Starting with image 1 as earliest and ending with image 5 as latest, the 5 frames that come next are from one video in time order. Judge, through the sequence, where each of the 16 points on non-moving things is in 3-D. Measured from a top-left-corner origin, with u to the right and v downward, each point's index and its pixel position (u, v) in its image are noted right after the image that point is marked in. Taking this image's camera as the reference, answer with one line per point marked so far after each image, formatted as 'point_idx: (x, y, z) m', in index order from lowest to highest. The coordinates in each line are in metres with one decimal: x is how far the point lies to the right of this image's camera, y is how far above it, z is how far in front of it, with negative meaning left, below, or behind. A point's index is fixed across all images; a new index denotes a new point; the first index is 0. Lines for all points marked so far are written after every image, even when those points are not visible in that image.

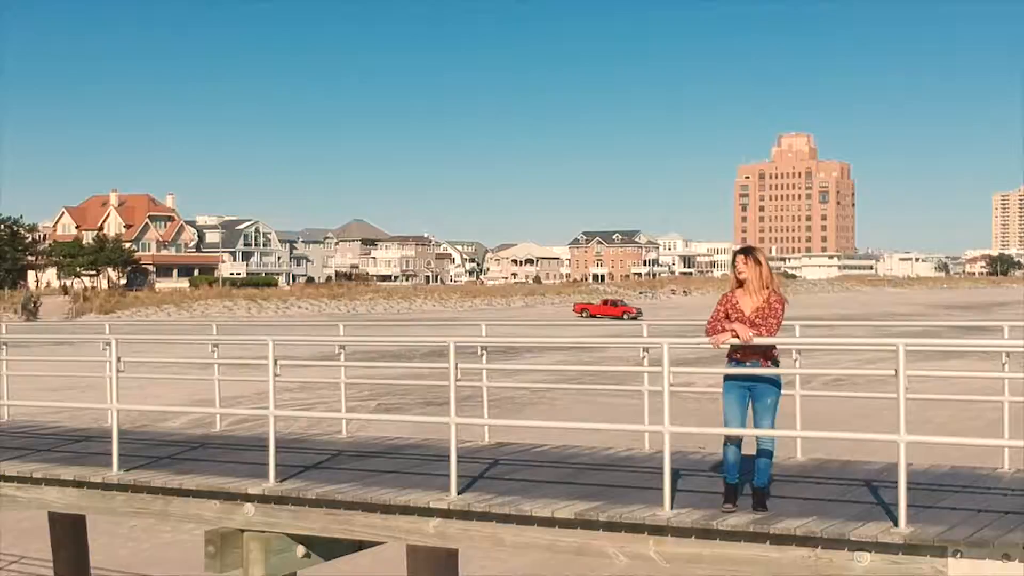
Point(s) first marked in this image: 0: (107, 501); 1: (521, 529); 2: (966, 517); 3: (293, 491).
0: (-2.3, -1.2, +5.8) m
1: (0.0, -1.2, +5.0) m
2: (+2.0, -1.0, +4.7) m
3: (-1.1, -1.1, +5.4) m
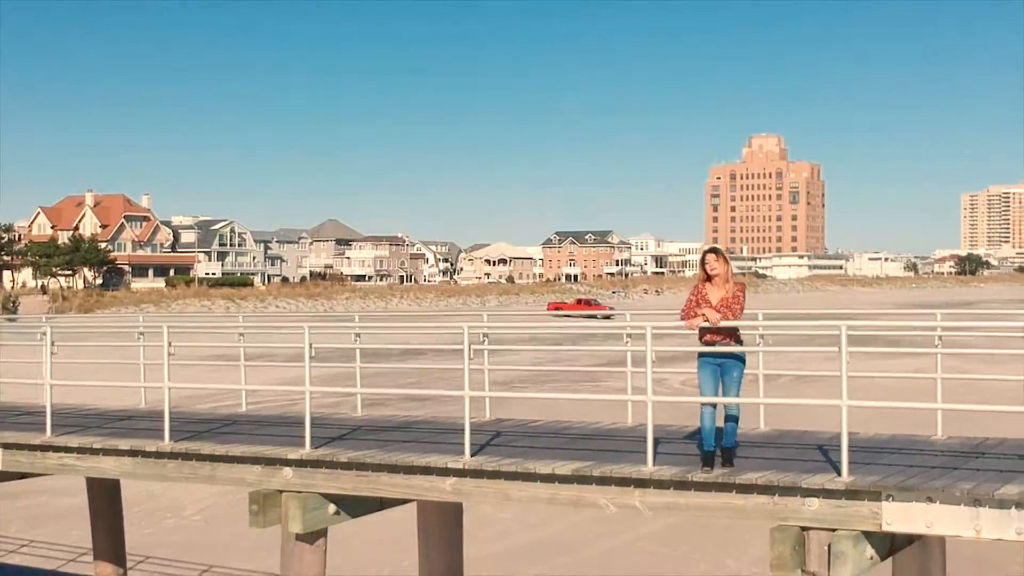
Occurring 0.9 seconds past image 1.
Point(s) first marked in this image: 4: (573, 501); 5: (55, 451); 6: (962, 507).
0: (-2.3, -1.2, +6.7) m
1: (+0.1, -1.1, +5.9) m
2: (+2.1, -1.0, +5.6) m
3: (-1.1, -1.0, +6.2) m
4: (+0.3, -1.2, +5.8) m
5: (-3.0, -1.1, +6.9) m
6: (+2.2, -1.1, +5.2) m
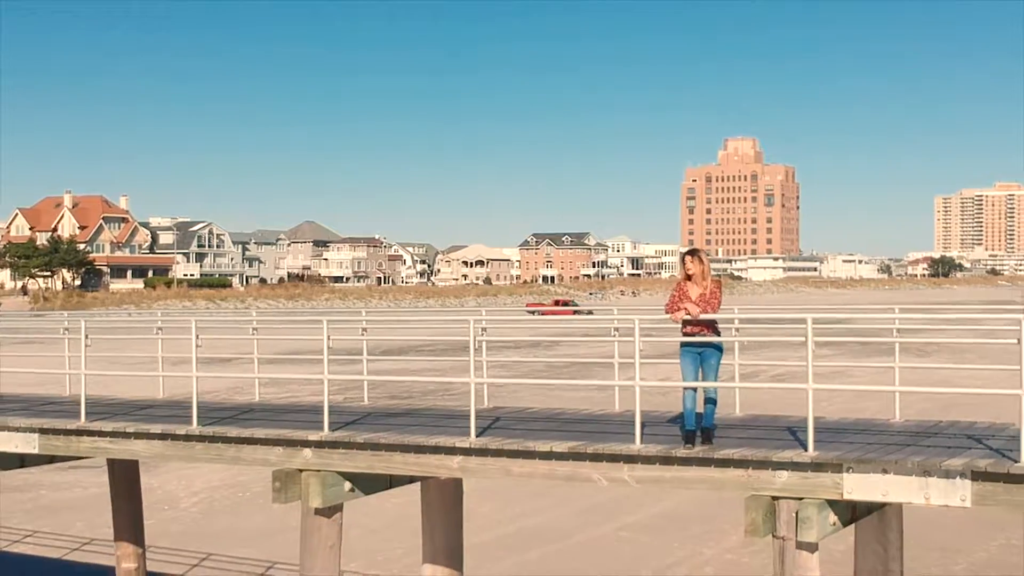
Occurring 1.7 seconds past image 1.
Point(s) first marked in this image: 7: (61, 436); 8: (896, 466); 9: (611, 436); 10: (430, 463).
0: (-2.3, -1.1, +7.3) m
1: (+0.1, -1.1, +6.5) m
2: (+2.1, -1.0, +6.3) m
3: (-1.1, -1.0, +6.9) m
4: (+0.4, -1.2, +6.5) m
5: (-3.1, -1.1, +7.5) m
6: (+2.3, -1.1, +5.9) m
7: (-3.3, -1.1, +7.6) m
8: (+2.2, -1.0, +5.9) m
9: (+0.7, -1.0, +6.9) m
10: (-0.5, -1.1, +6.8) m
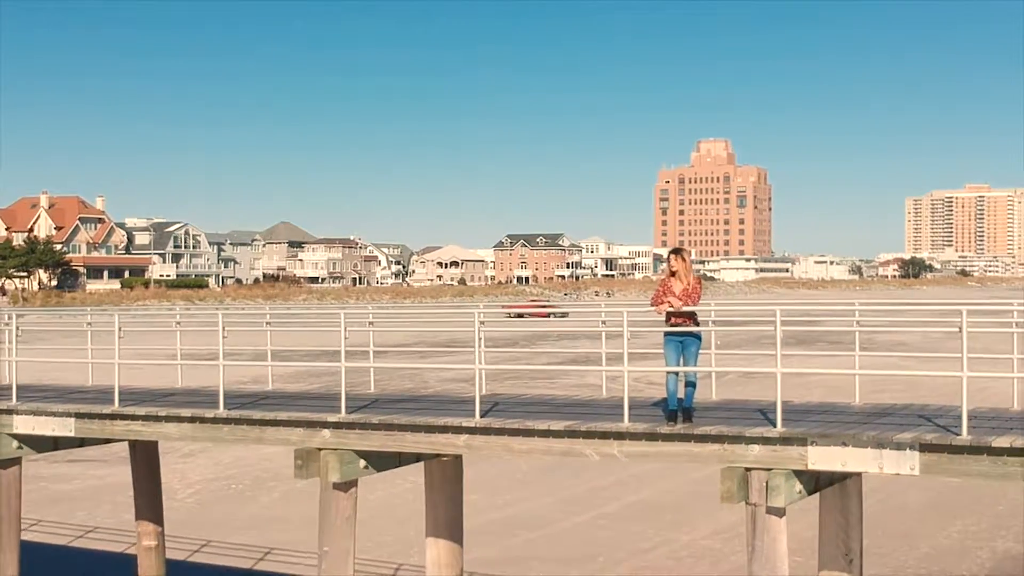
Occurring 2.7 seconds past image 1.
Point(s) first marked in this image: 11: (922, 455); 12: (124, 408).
0: (-2.3, -1.1, +7.9) m
1: (+0.1, -1.1, +7.3) m
2: (+2.1, -0.9, +7.1) m
3: (-1.1, -1.0, +7.6) m
4: (+0.4, -1.1, +7.2) m
5: (-3.1, -1.0, +8.2) m
6: (+2.3, -1.0, +6.7) m
7: (-3.3, -1.0, +8.3) m
8: (+2.2, -1.0, +6.7) m
9: (+0.7, -0.9, +7.6) m
10: (-0.5, -1.1, +7.5) m
11: (+2.6, -1.1, +6.6) m
12: (-3.1, -1.0, +8.3) m
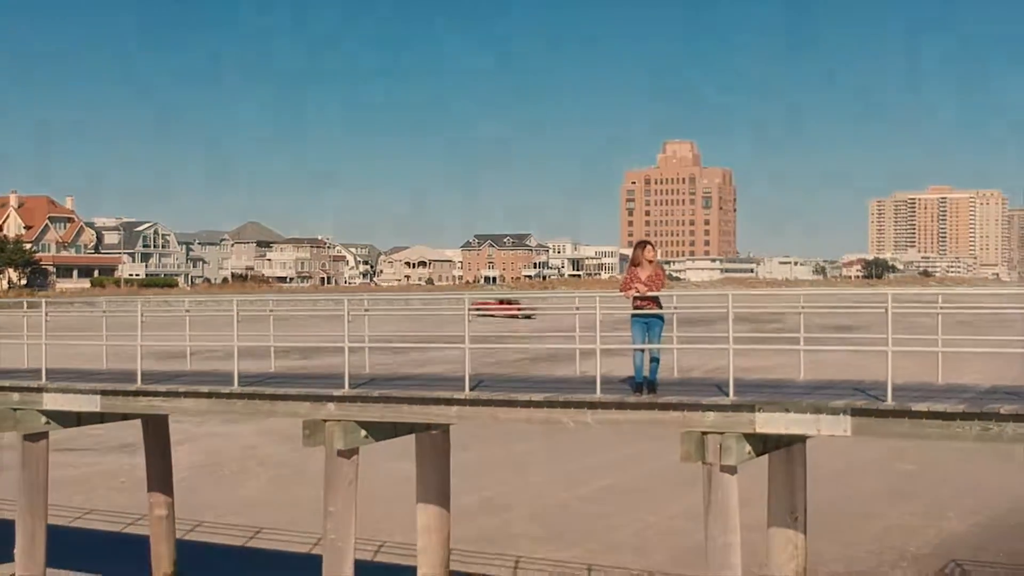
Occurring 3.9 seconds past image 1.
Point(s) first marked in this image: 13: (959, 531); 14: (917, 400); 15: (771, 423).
0: (-2.4, -1.0, +8.8) m
1: (0.0, -1.0, +8.3) m
2: (+2.0, -0.8, +8.1) m
3: (-1.2, -0.9, +8.5) m
4: (+0.3, -1.0, +8.2) m
5: (-3.2, -0.9, +9.1) m
6: (+2.2, -0.9, +7.7) m
7: (-3.5, -1.0, +9.1) m
8: (+2.1, -0.9, +7.7) m
9: (+0.5, -0.9, +8.6) m
10: (-0.6, -1.0, +8.4) m
11: (+2.5, -1.0, +7.6) m
12: (-3.2, -0.9, +9.1) m
13: (+6.8, -3.7, +15.9) m
14: (+3.1, -0.9, +8.1) m
15: (+1.9, -1.0, +7.8) m
